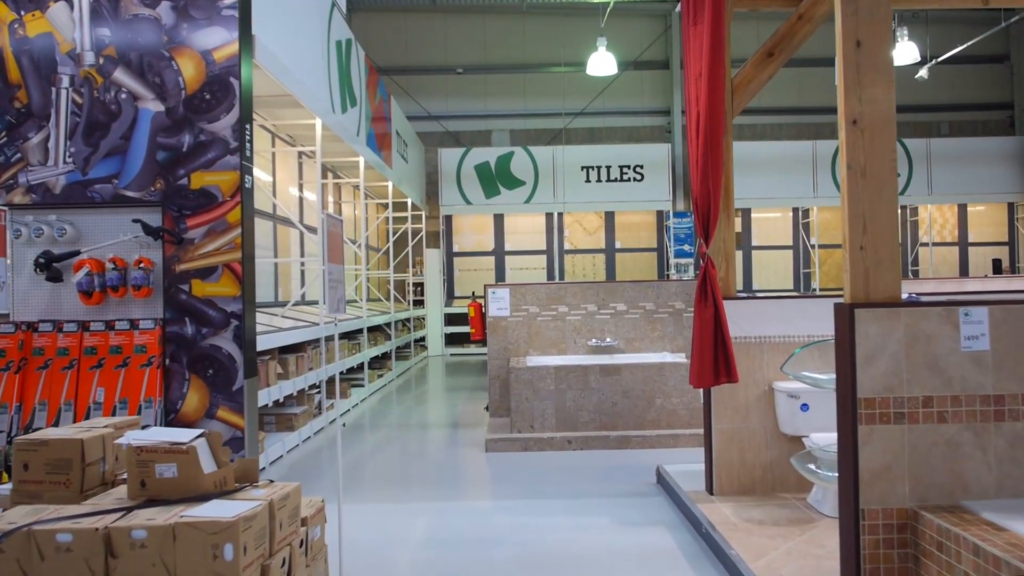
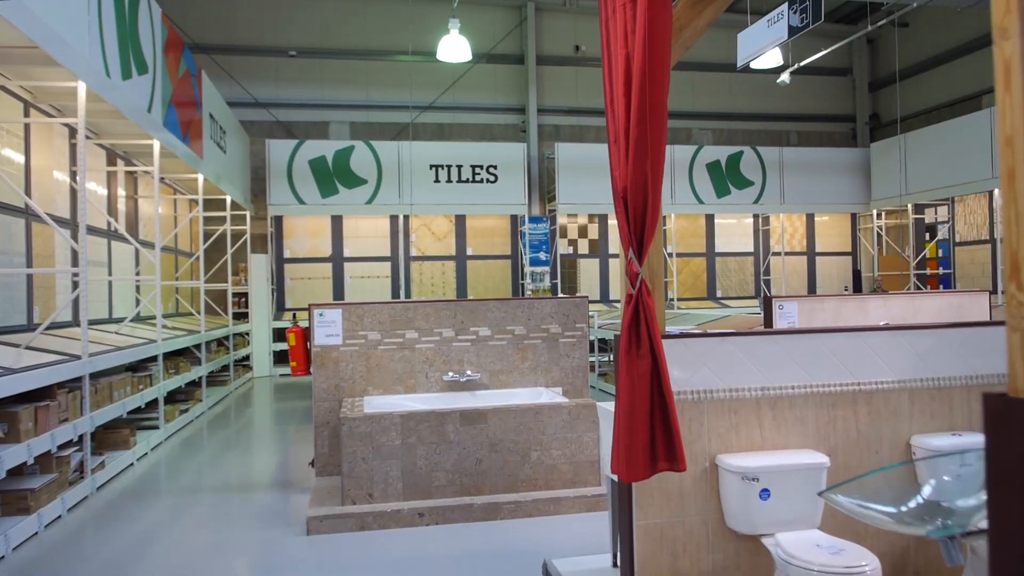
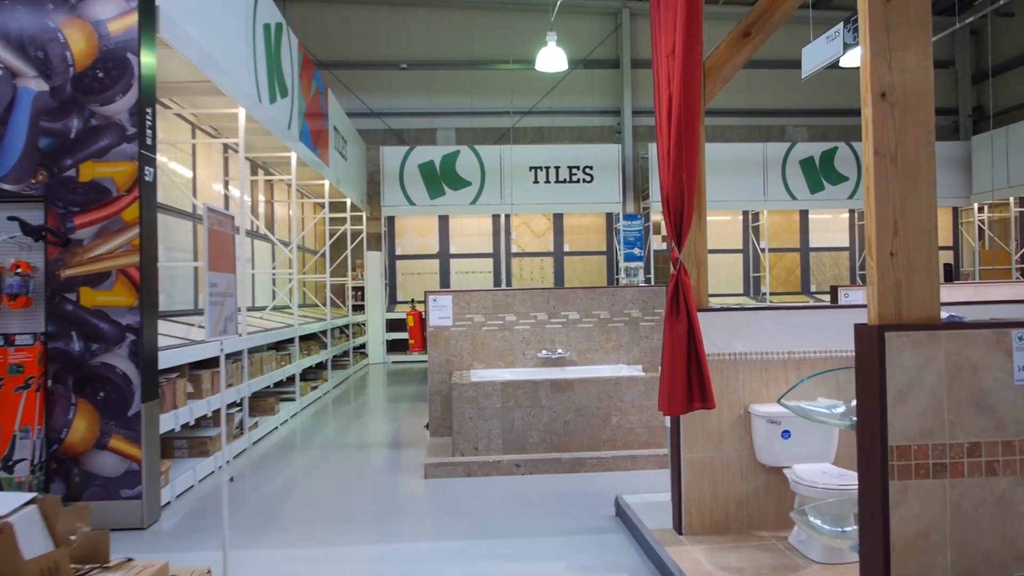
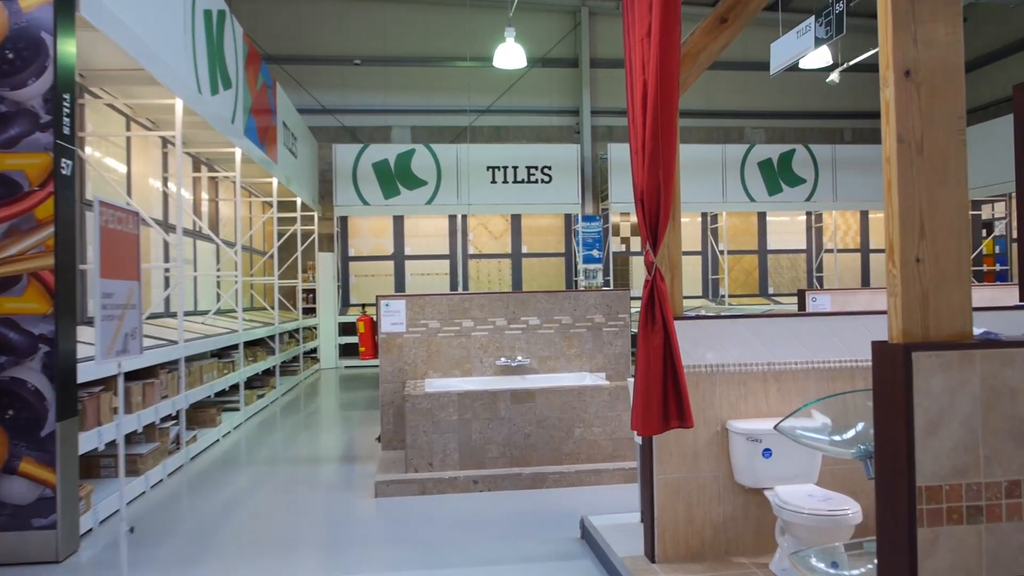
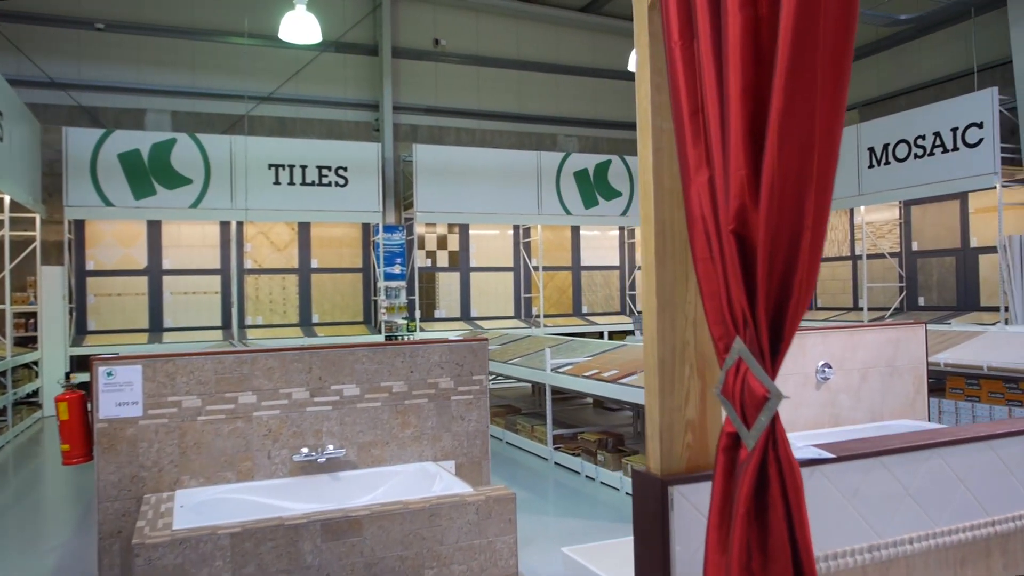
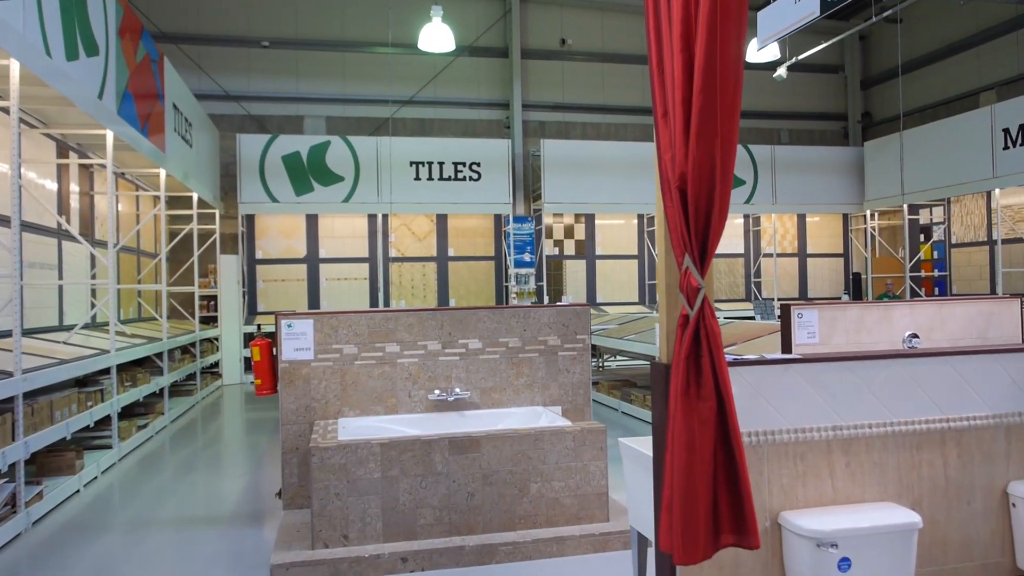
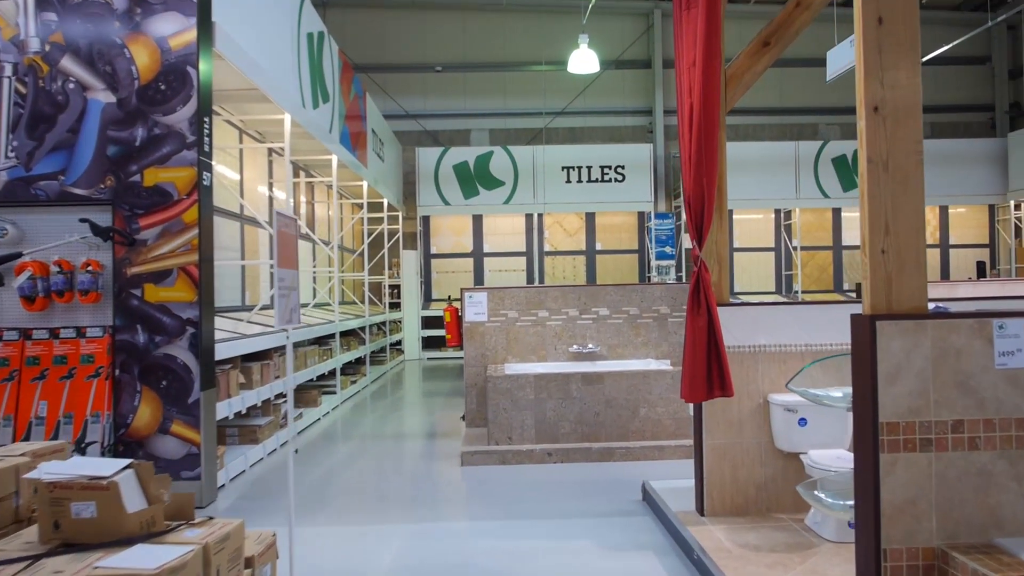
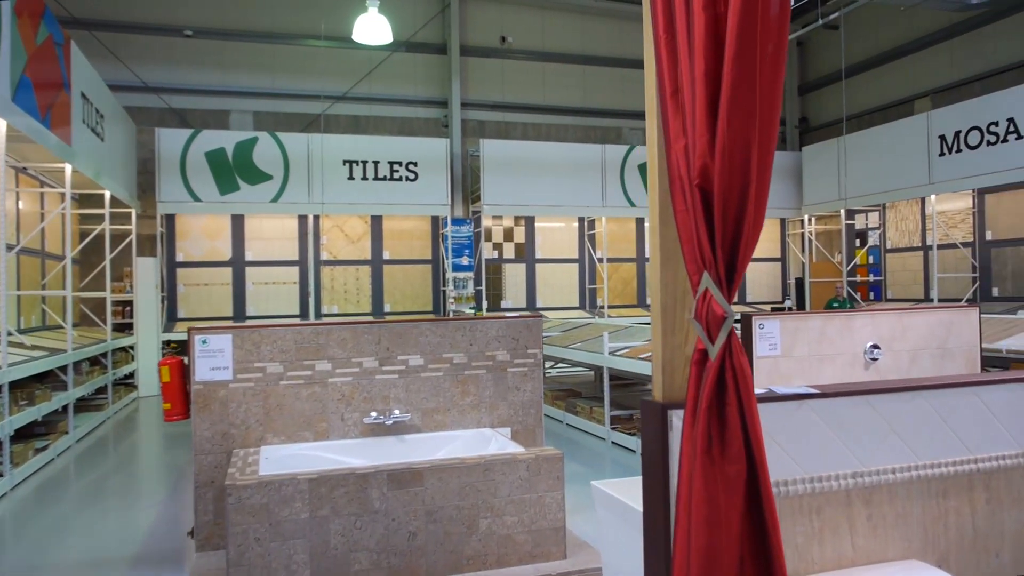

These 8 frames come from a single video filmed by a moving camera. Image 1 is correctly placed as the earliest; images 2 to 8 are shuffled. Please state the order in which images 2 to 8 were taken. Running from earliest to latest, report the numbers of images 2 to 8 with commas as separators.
7, 3, 4, 2, 6, 8, 5
